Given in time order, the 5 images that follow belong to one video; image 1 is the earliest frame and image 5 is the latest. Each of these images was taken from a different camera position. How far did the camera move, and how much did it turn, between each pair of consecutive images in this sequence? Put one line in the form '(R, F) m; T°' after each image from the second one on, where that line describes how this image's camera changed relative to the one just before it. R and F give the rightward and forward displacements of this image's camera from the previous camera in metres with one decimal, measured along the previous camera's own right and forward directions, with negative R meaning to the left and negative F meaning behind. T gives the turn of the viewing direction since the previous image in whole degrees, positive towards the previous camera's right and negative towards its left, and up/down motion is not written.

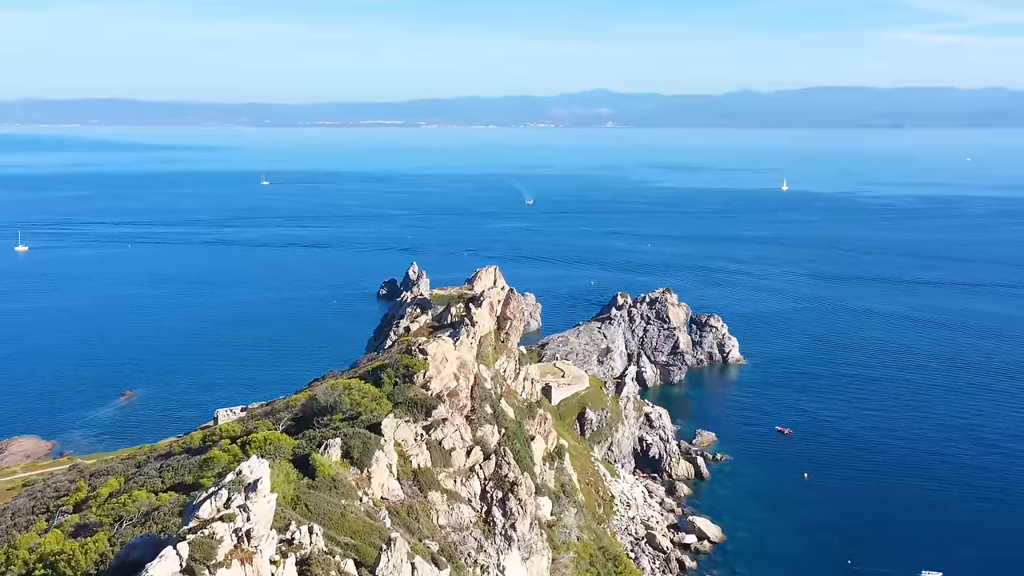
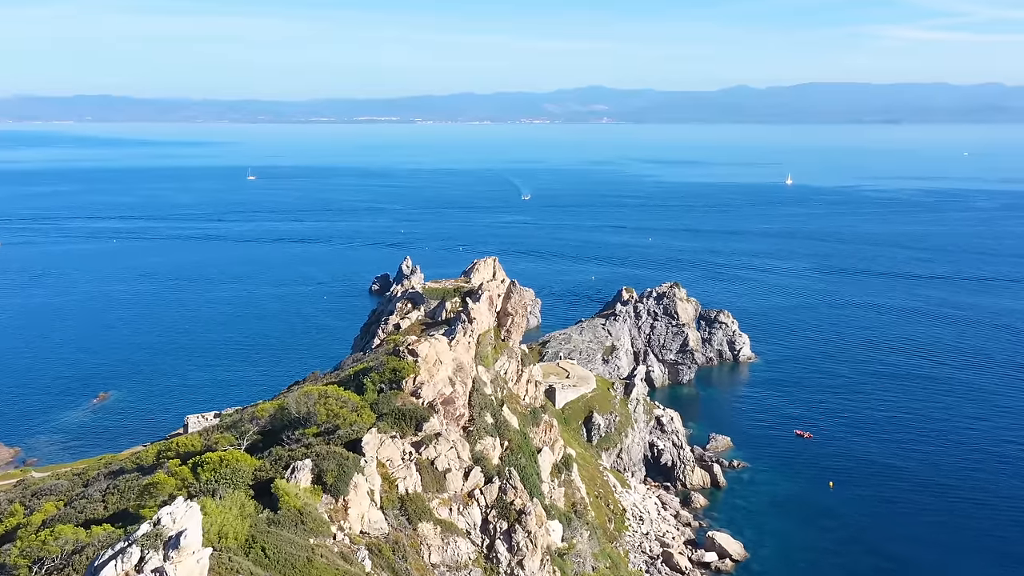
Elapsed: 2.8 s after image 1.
(-0.4, +5.8) m; 0°
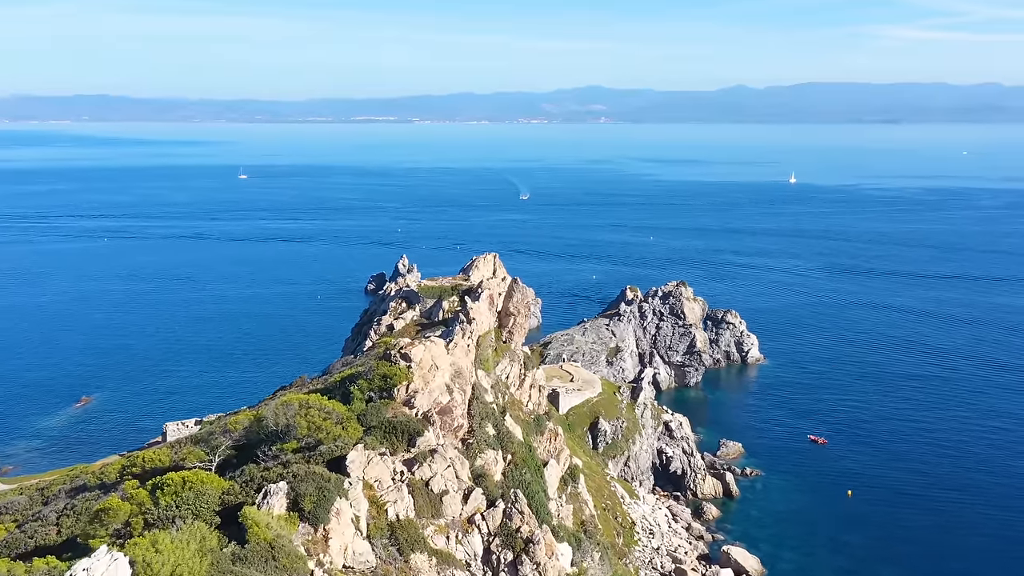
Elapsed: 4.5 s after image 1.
(-0.2, +3.6) m; 0°
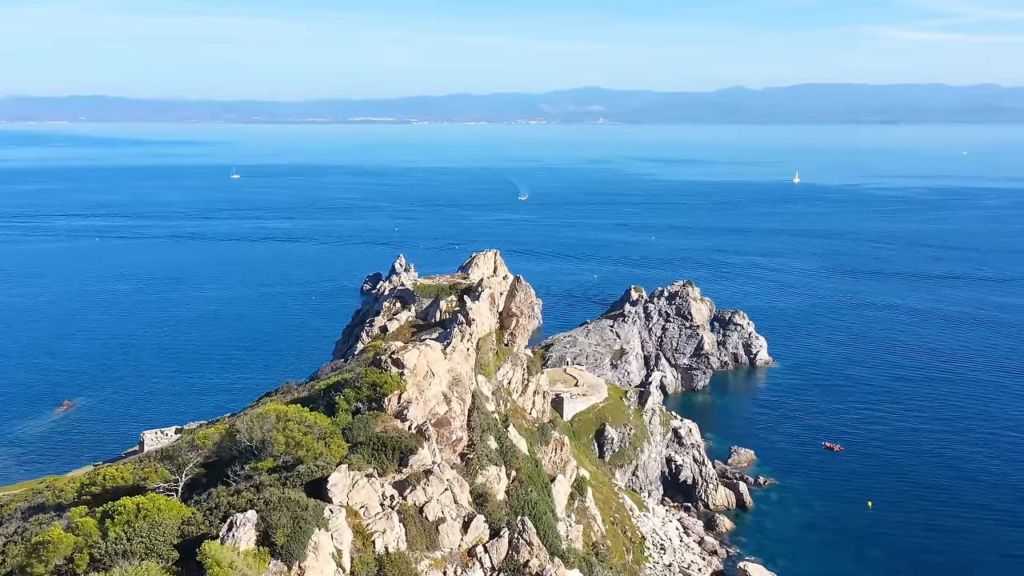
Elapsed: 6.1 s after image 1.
(-0.2, +3.4) m; 0°
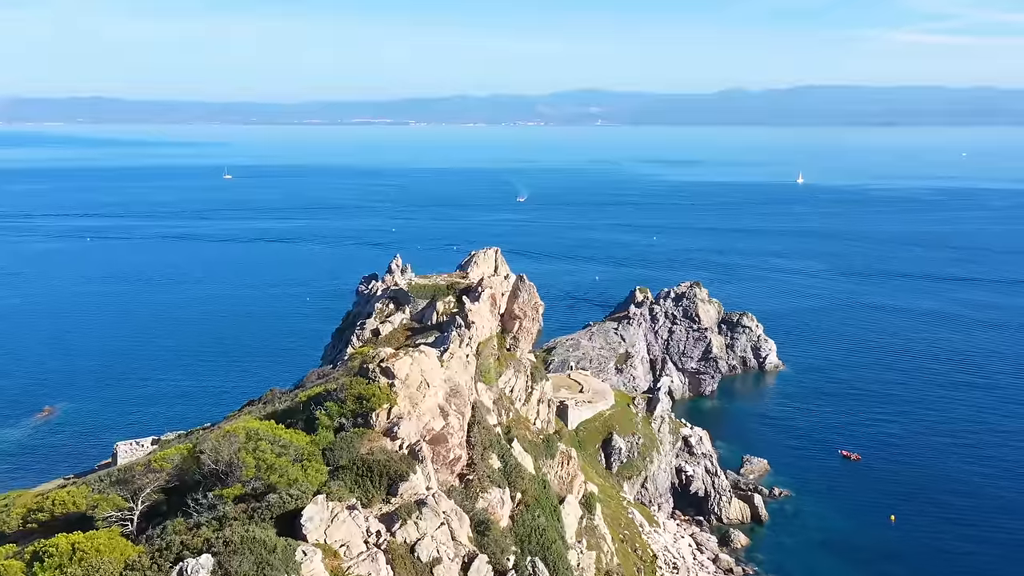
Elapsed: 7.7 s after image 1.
(-0.2, +3.4) m; 0°
